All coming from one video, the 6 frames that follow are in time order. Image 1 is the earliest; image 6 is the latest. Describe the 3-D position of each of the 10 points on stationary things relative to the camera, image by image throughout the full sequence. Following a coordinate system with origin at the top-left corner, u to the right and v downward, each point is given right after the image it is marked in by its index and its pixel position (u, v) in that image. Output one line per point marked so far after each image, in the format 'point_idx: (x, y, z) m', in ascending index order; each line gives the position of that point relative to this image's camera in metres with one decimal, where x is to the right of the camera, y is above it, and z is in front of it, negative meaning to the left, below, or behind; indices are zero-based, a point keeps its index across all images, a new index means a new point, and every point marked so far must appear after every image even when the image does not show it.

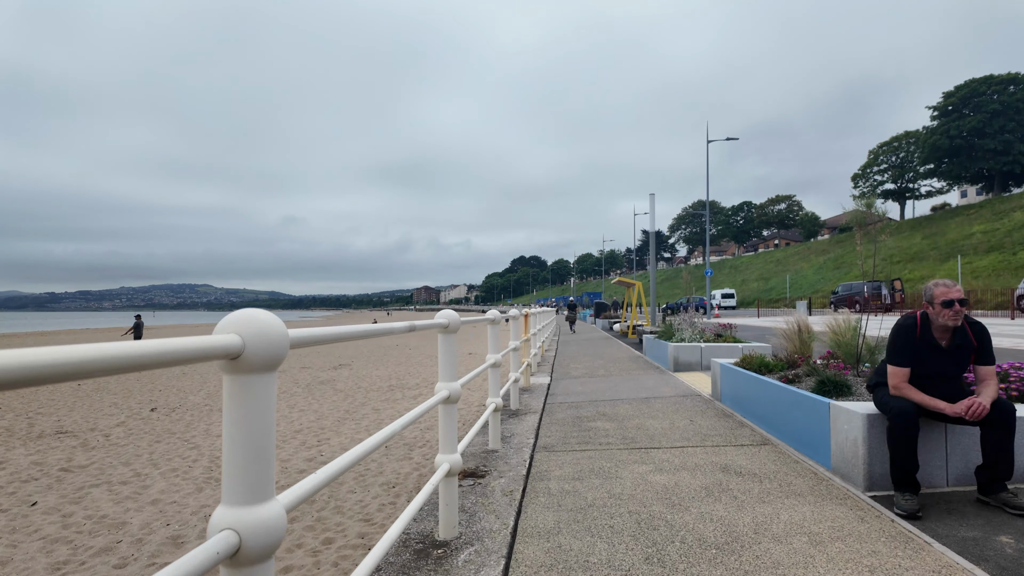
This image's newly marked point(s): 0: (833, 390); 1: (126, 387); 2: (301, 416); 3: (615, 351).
0: (+2.4, -0.8, +4.4) m
1: (-8.9, -2.3, +13.4) m
2: (-3.6, -2.2, +10.1) m
3: (+2.4, -1.5, +13.5) m
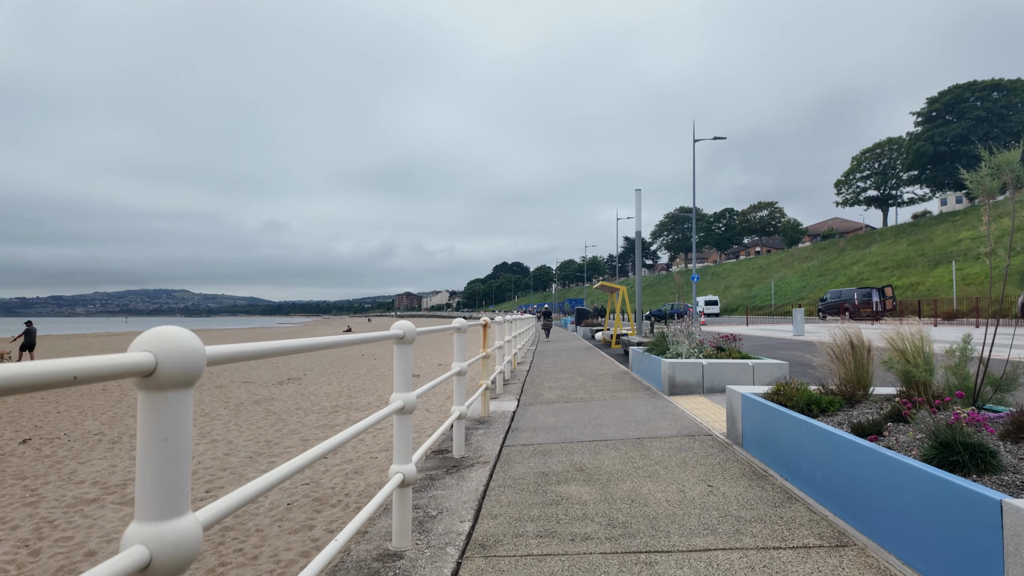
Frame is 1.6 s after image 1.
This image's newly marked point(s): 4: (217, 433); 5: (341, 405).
0: (+2.0, -0.8, +2.6) m
1: (-9.6, -2.3, +11.3) m
2: (-4.2, -2.3, +8.1) m
3: (+1.7, -1.6, +11.7) m
4: (-4.7, -2.3, +9.4) m
5: (-3.5, -2.4, +12.2) m
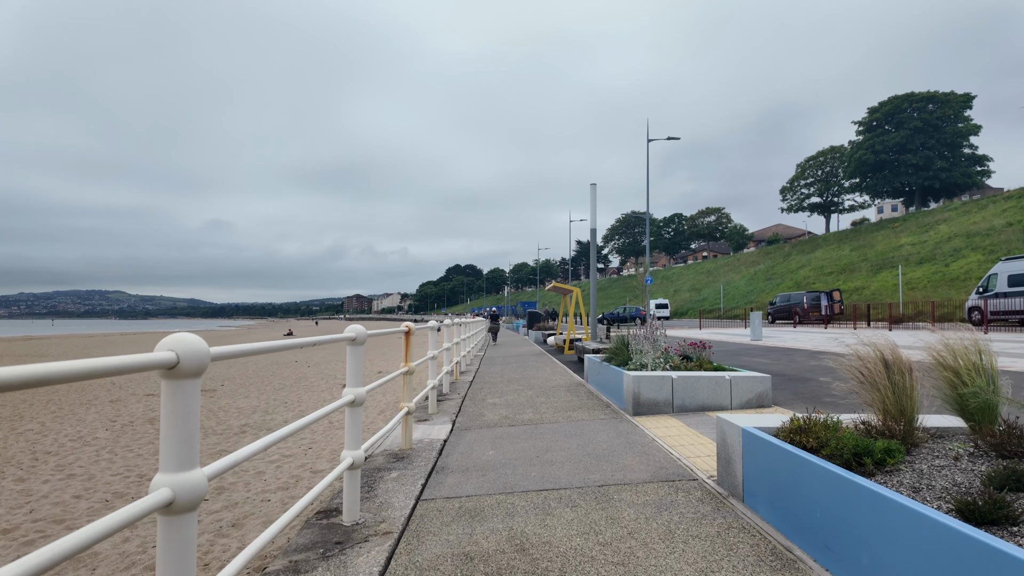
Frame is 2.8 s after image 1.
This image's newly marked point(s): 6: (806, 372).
0: (+1.7, -0.7, +1.3) m
1: (-10.6, -2.3, +9.1) m
2: (-5.0, -2.2, +6.4) m
3: (+0.6, -1.6, +10.4) m
4: (-5.6, -2.3, +7.5) m
5: (-4.6, -2.4, +10.4) m
6: (+4.6, -1.3, +9.1) m
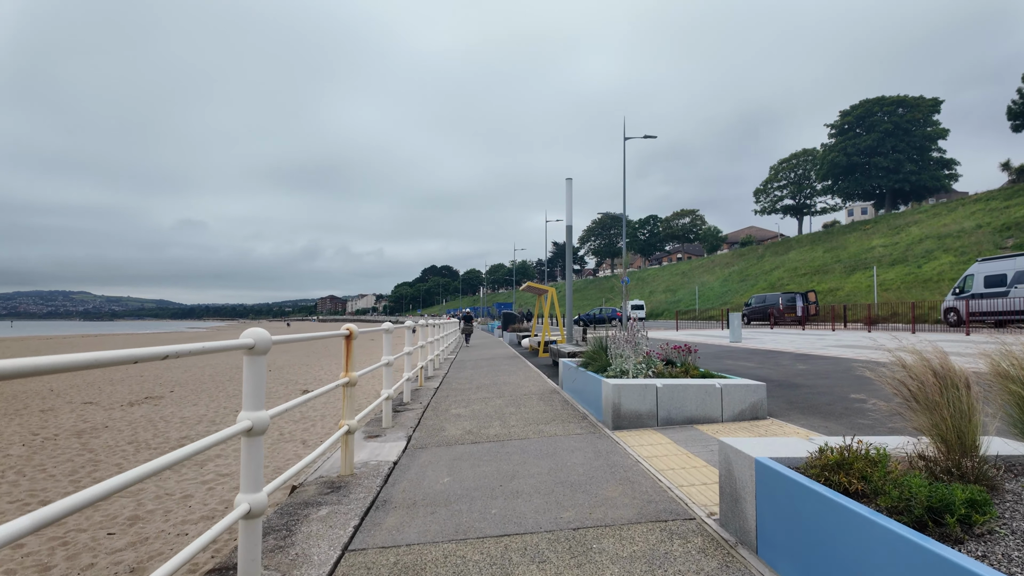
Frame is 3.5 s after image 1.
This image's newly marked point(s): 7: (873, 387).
0: (+1.5, -0.7, +0.6) m
1: (-11.0, -2.2, +7.8) m
2: (-5.3, -2.2, +5.4) m
3: (+0.1, -1.5, +9.6) m
4: (-6.0, -2.2, +6.5) m
5: (-5.1, -2.4, +9.4) m
6: (+4.1, -1.3, +8.5) m
7: (+4.4, -1.2, +7.1) m
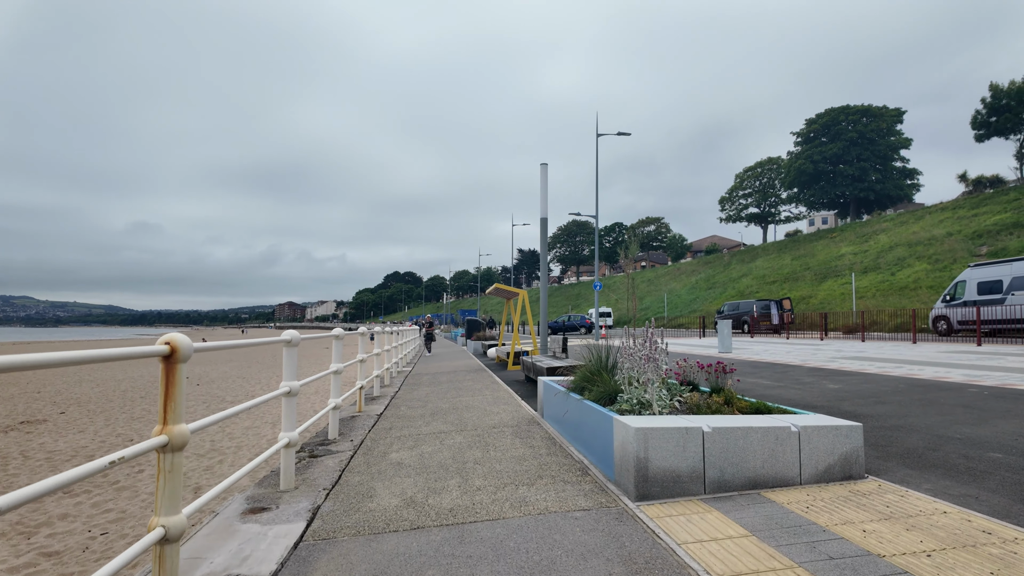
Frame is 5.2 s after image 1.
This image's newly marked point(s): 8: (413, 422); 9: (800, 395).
0: (+1.6, -0.6, -1.4) m
1: (-11.3, -2.1, +5.1) m
2: (-5.5, -2.1, +2.9) m
3: (-0.3, -1.5, +7.5) m
4: (-6.2, -2.1, +4.0) m
5: (-5.6, -2.3, +7.0) m
6: (+3.7, -1.3, +6.7) m
7: (+4.1, -1.2, +5.3) m
8: (-1.2, -1.6, +7.0) m
9: (+3.7, -1.4, +7.5) m
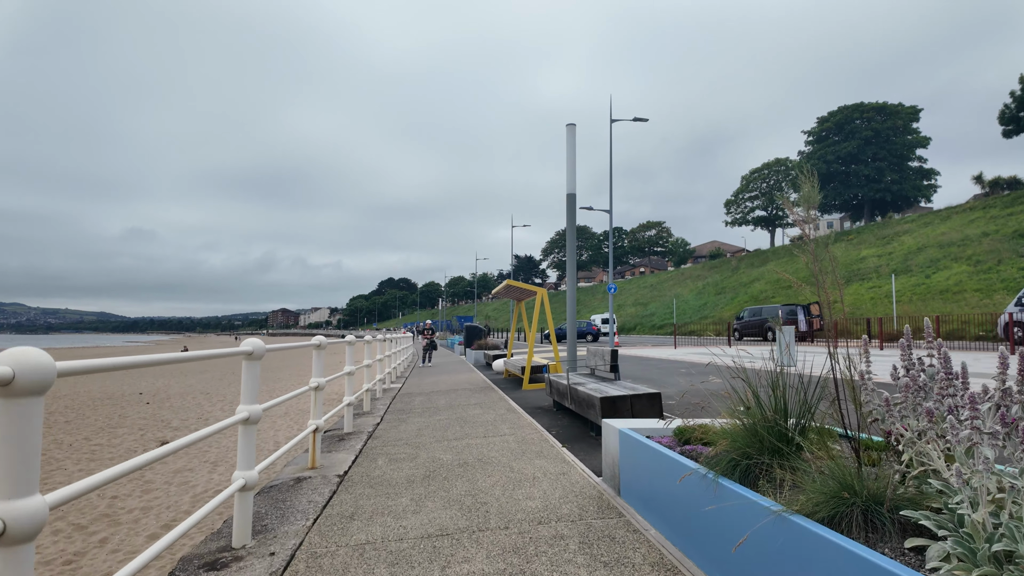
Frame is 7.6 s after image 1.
0: (+2.0, -0.3, -4.2) m
1: (-11.0, -2.0, +2.1) m
2: (-5.1, -1.9, 0.0) m
3: (0.0, -1.4, +4.7) m
4: (-5.9, -2.0, +1.2) m
5: (-5.2, -2.2, +4.1) m
6: (+4.1, -1.2, +3.9) m
7: (+4.5, -1.0, +2.5) m
8: (-0.8, -1.5, +4.1) m
9: (+4.0, -1.2, +4.7) m
